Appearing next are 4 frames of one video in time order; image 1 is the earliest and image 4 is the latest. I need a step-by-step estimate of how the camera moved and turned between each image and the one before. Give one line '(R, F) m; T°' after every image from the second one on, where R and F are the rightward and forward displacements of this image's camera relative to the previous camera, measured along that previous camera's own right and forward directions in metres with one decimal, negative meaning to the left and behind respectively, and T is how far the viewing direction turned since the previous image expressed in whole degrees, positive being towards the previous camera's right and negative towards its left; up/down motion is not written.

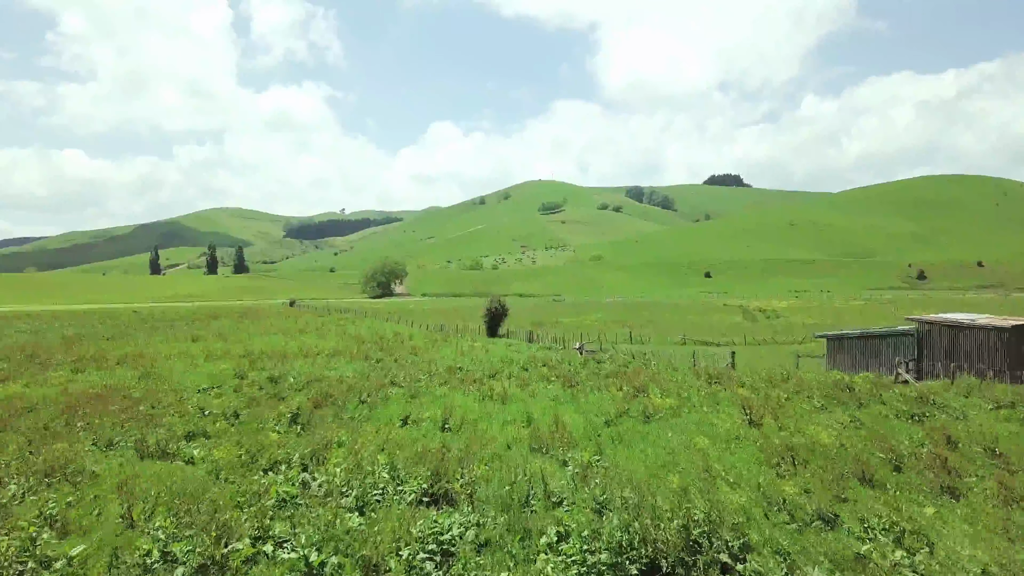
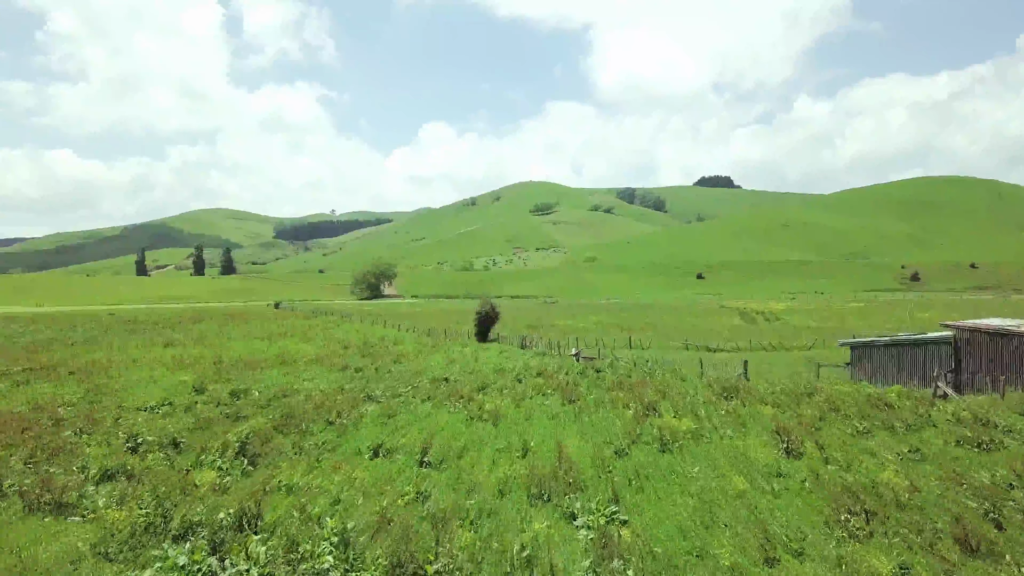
(0.0, +3.2) m; +1°
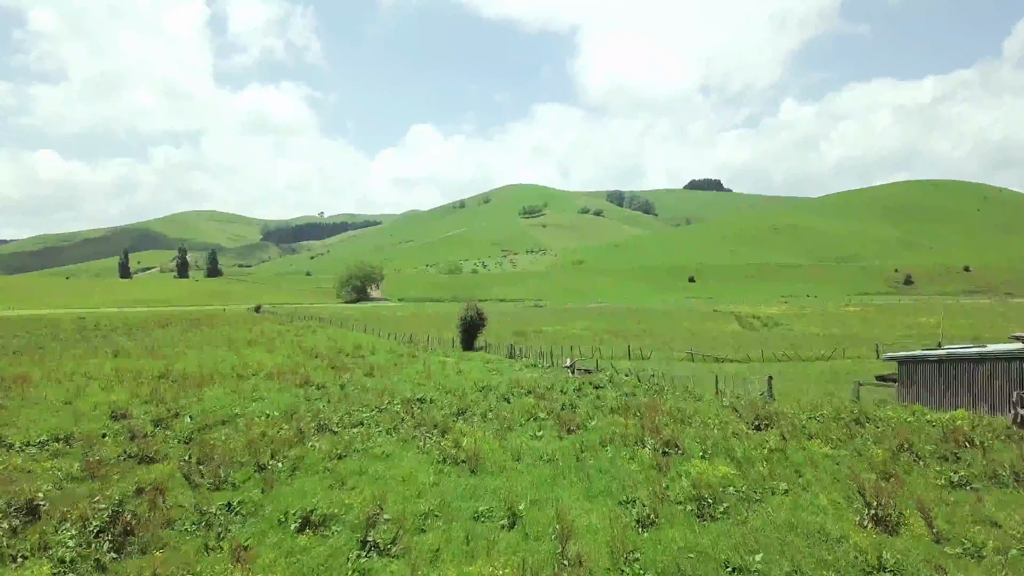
(+0.1, +4.6) m; +1°
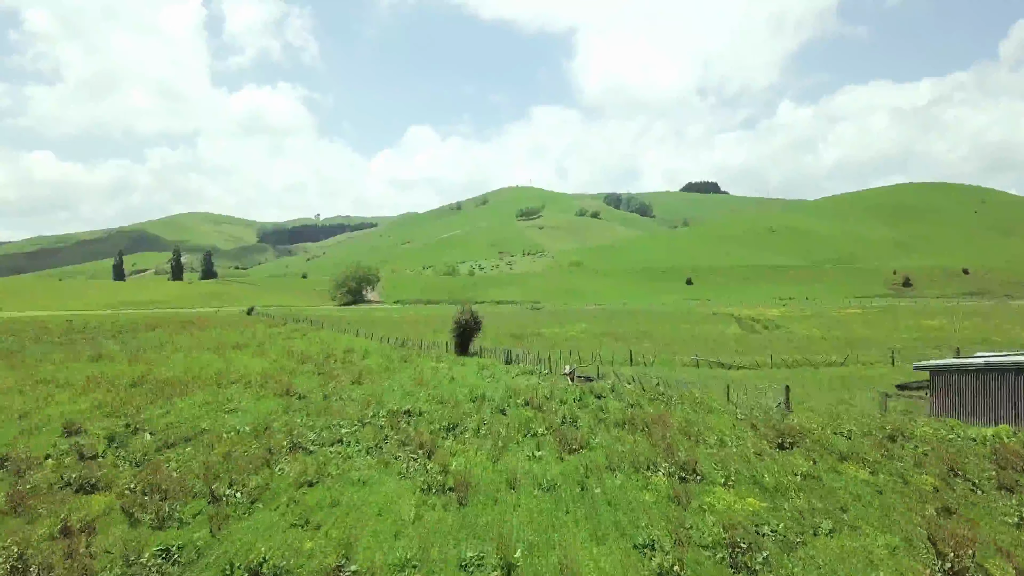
(+0.1, +2.1) m; 0°
